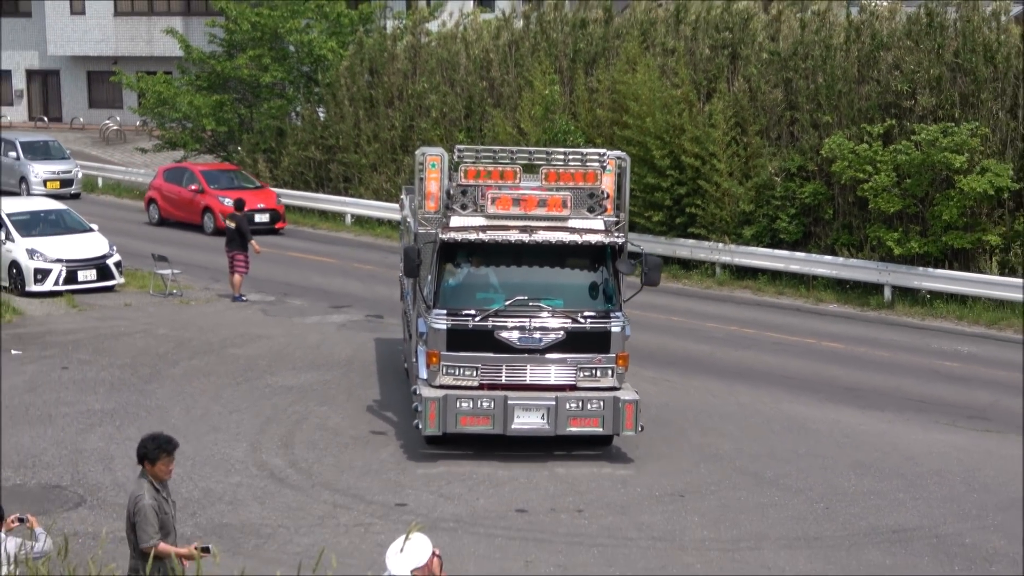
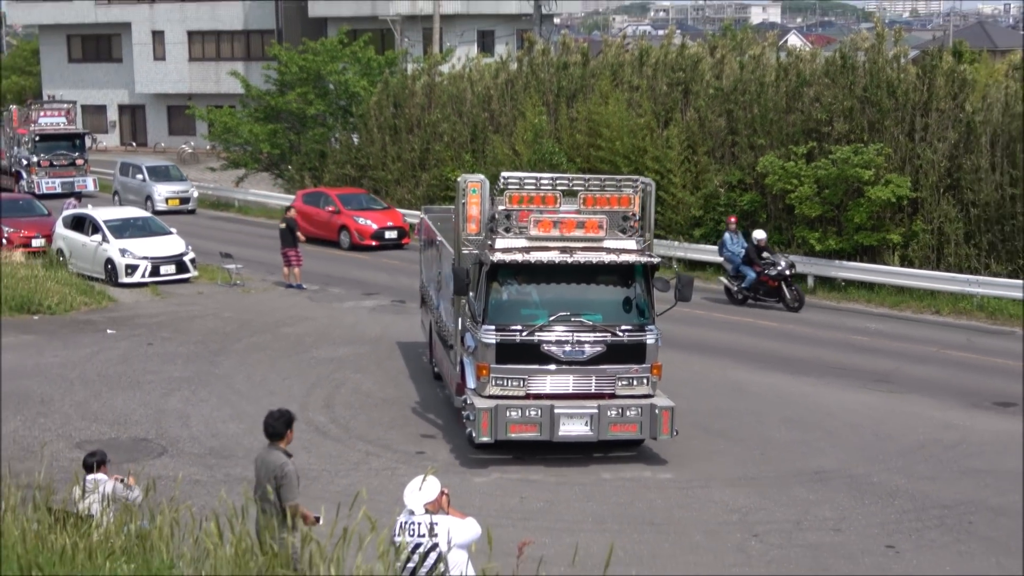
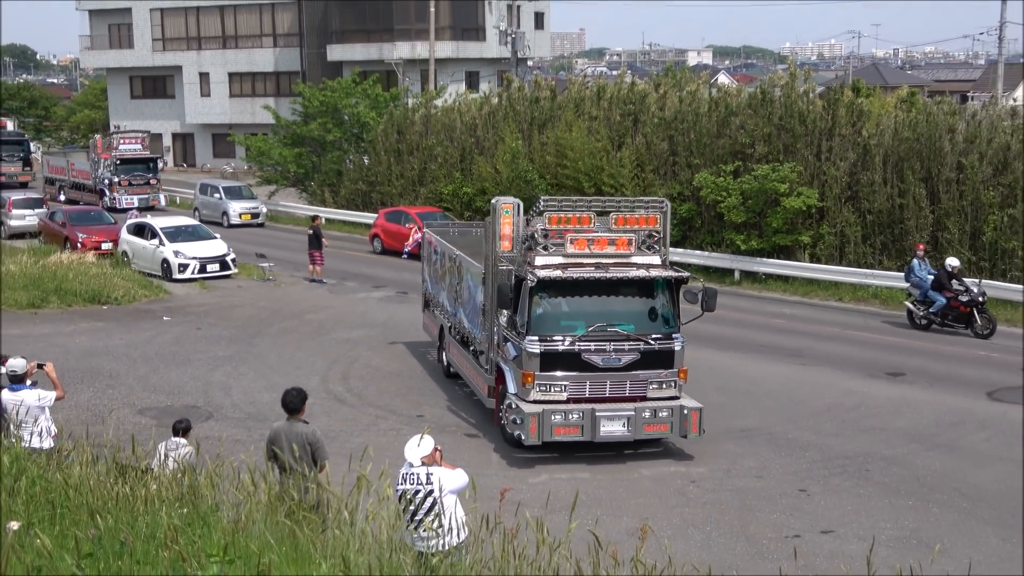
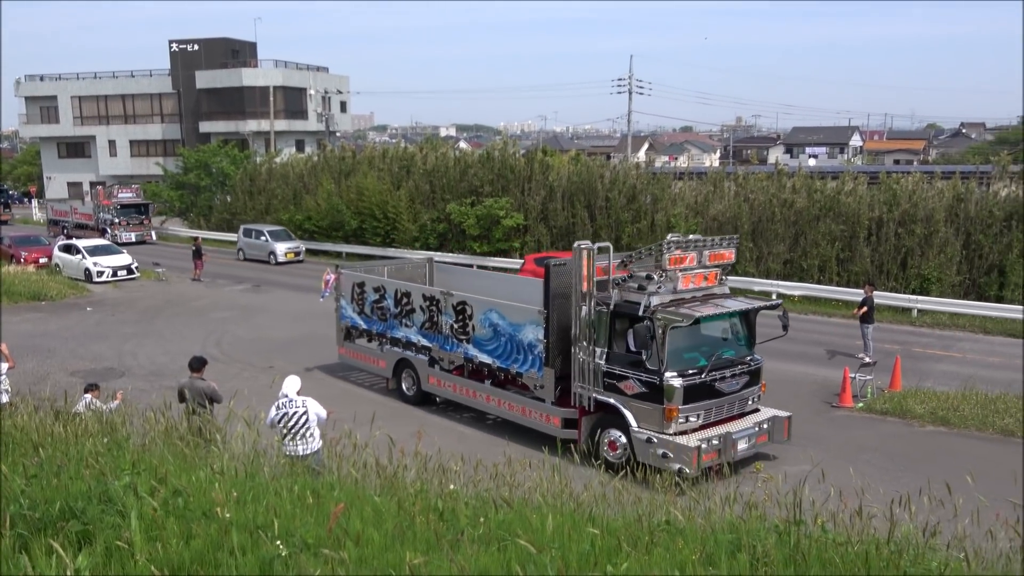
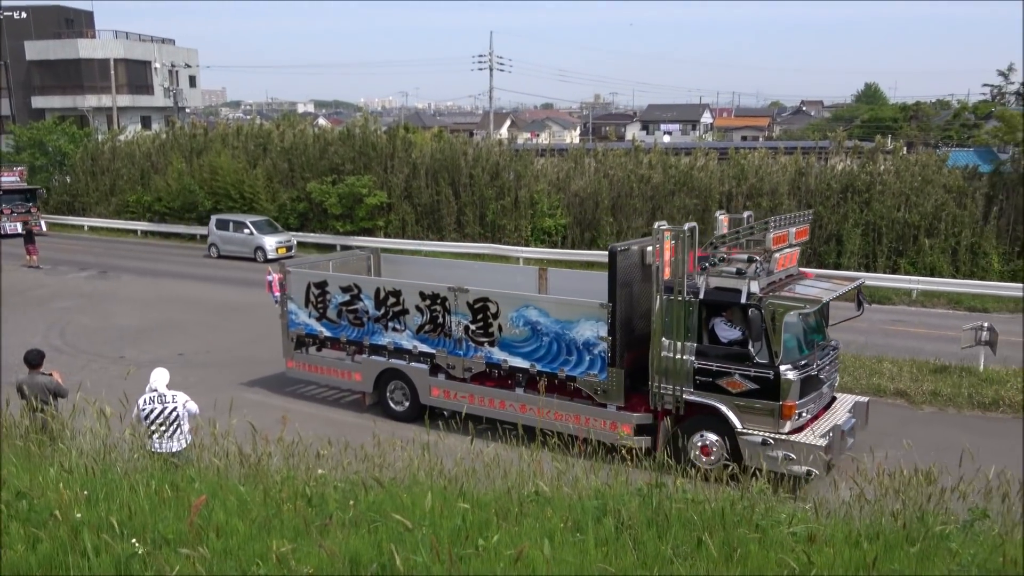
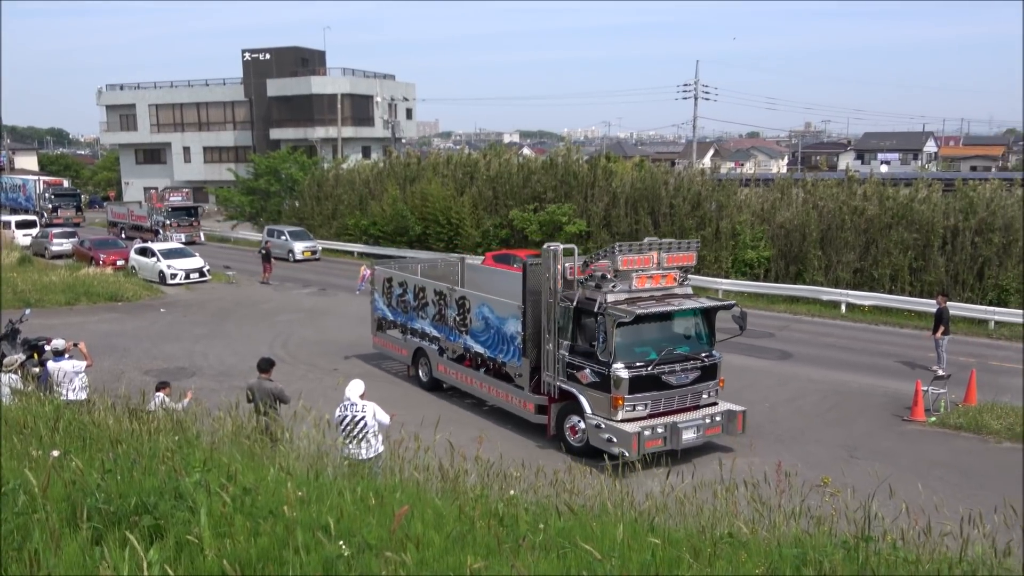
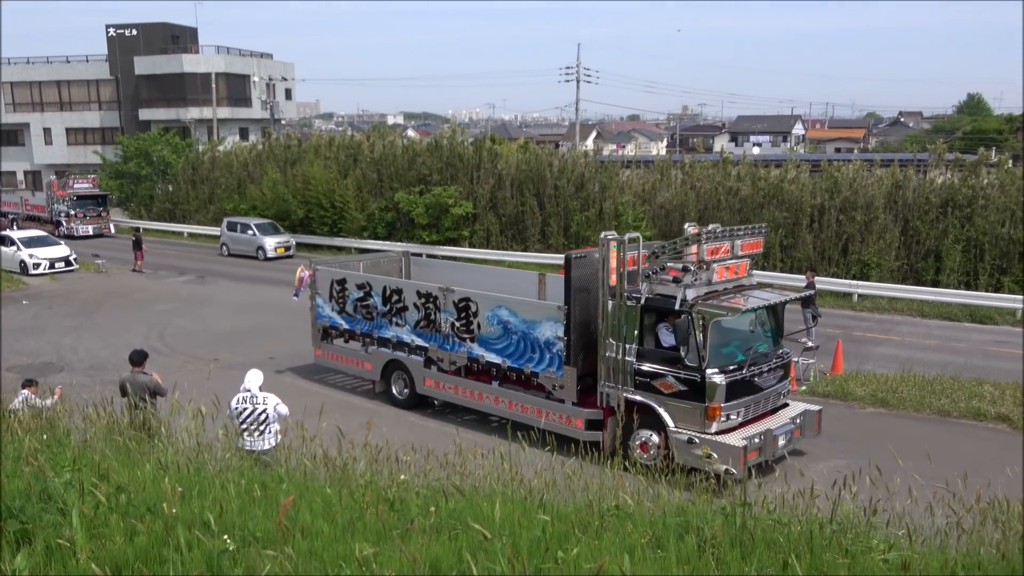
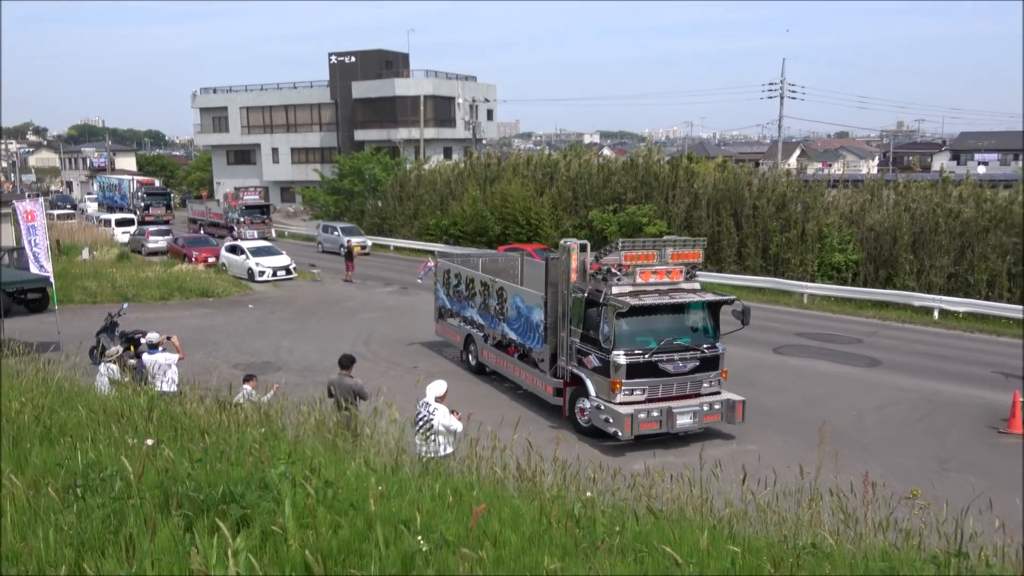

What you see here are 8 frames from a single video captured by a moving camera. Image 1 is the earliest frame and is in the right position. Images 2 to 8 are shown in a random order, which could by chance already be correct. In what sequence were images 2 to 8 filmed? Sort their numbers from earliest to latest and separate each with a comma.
2, 3, 8, 6, 4, 7, 5
